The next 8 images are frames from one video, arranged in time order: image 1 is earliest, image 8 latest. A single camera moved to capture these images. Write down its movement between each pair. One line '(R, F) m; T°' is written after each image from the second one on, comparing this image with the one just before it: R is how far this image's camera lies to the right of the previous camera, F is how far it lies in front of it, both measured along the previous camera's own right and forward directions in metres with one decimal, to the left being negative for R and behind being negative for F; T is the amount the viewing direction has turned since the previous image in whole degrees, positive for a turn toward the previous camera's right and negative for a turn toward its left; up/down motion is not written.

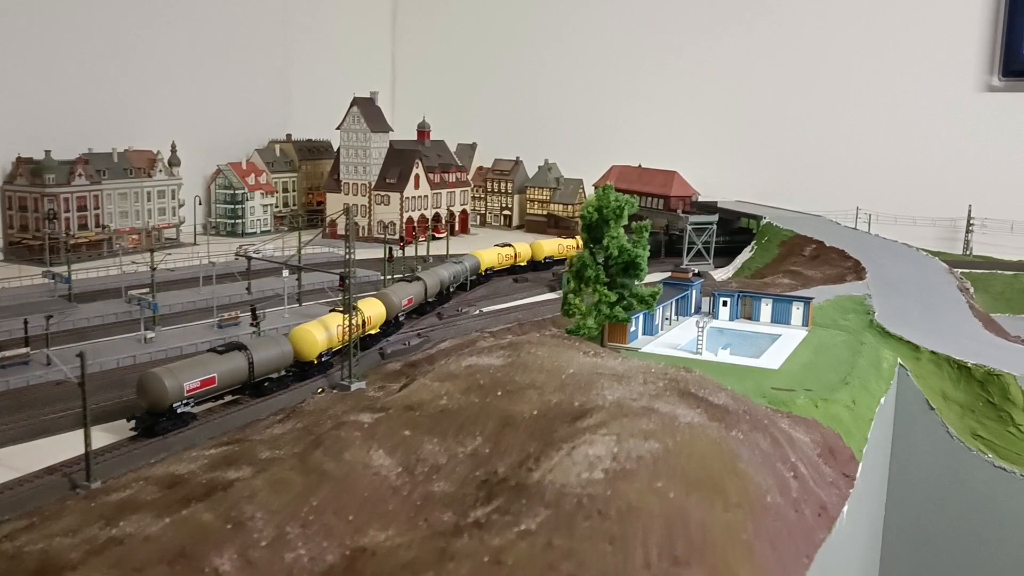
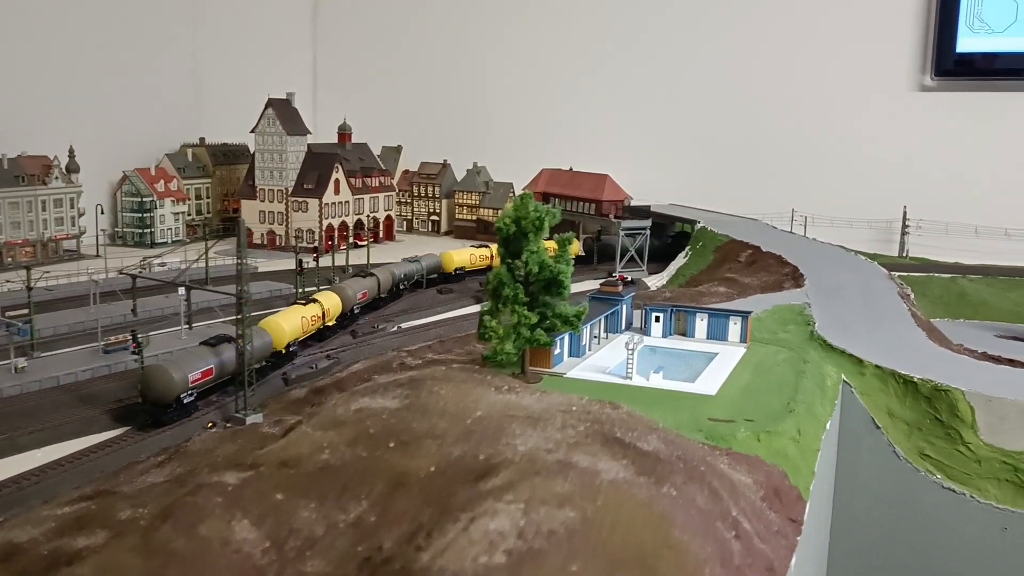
(+0.2, +0.8) m; +3°
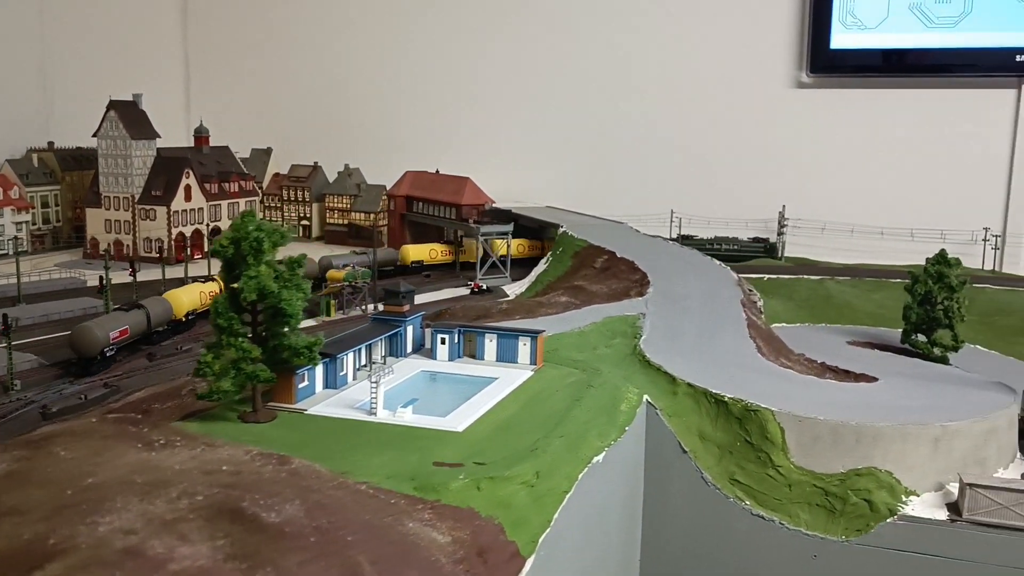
(+1.3, +0.6) m; +3°
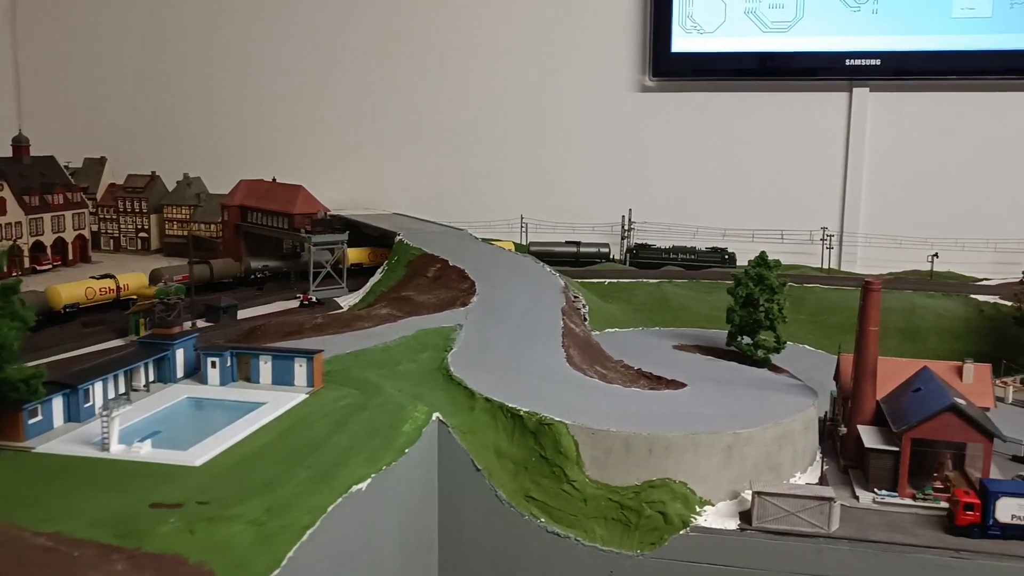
(+0.9, +0.3) m; +6°
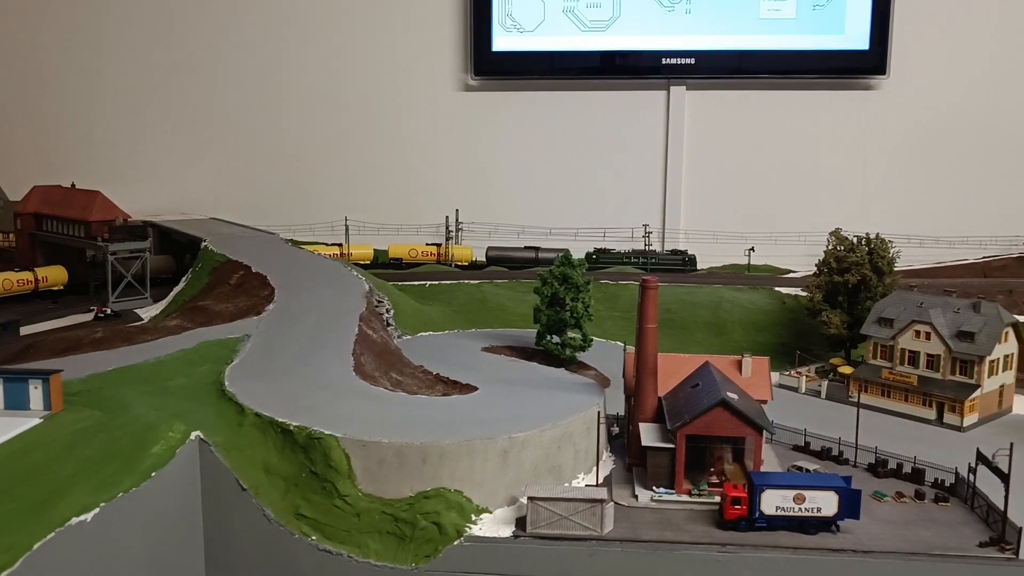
(+0.8, +0.2) m; +7°
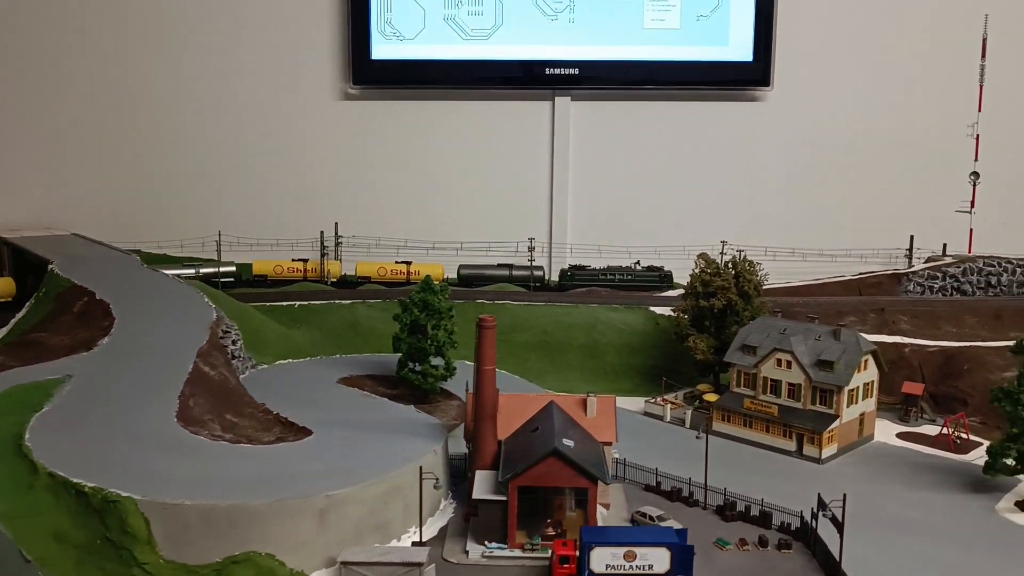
(+0.8, +0.5) m; +4°
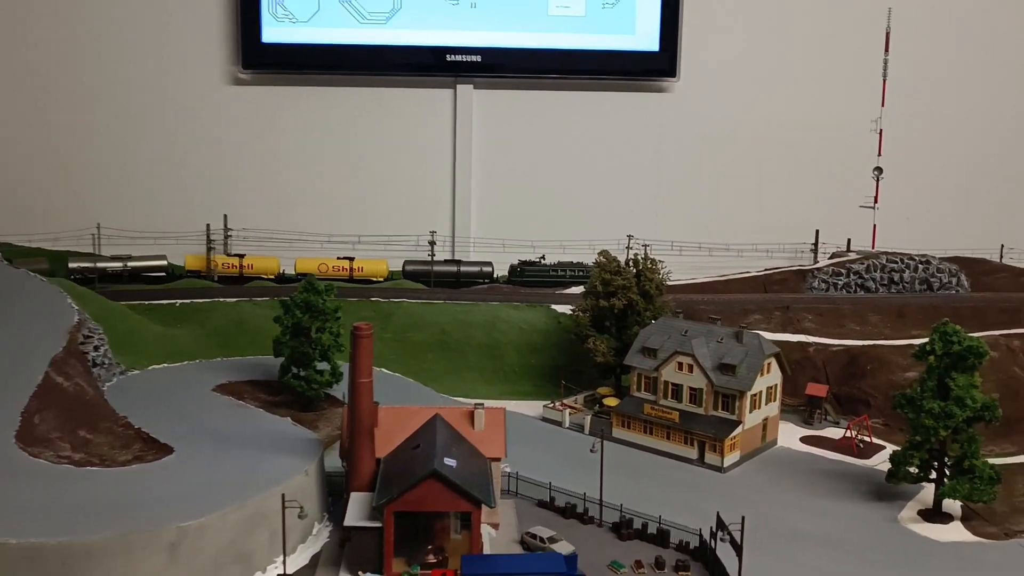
(+0.3, +0.6) m; +5°
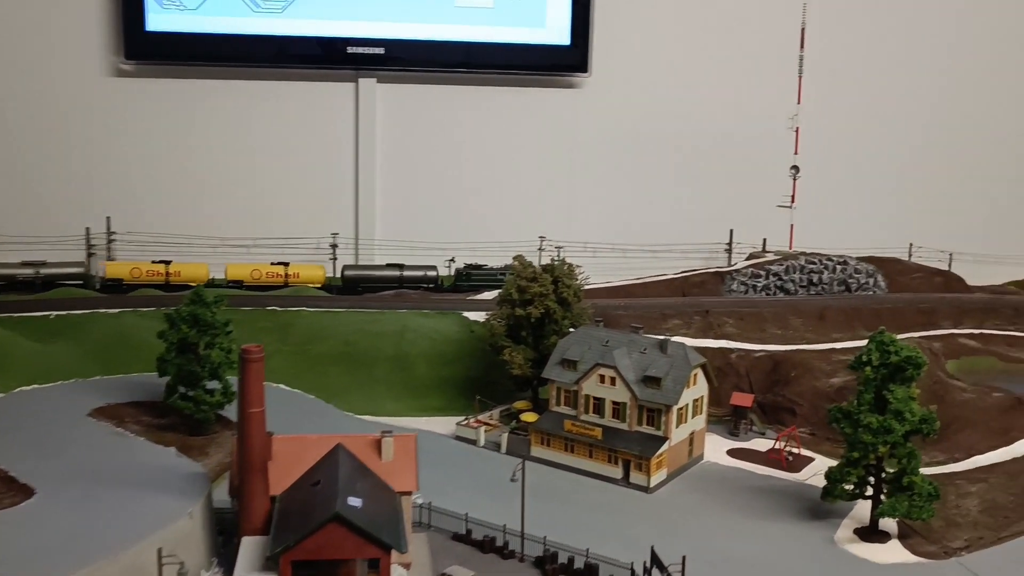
(0.0, +0.7) m; +5°
